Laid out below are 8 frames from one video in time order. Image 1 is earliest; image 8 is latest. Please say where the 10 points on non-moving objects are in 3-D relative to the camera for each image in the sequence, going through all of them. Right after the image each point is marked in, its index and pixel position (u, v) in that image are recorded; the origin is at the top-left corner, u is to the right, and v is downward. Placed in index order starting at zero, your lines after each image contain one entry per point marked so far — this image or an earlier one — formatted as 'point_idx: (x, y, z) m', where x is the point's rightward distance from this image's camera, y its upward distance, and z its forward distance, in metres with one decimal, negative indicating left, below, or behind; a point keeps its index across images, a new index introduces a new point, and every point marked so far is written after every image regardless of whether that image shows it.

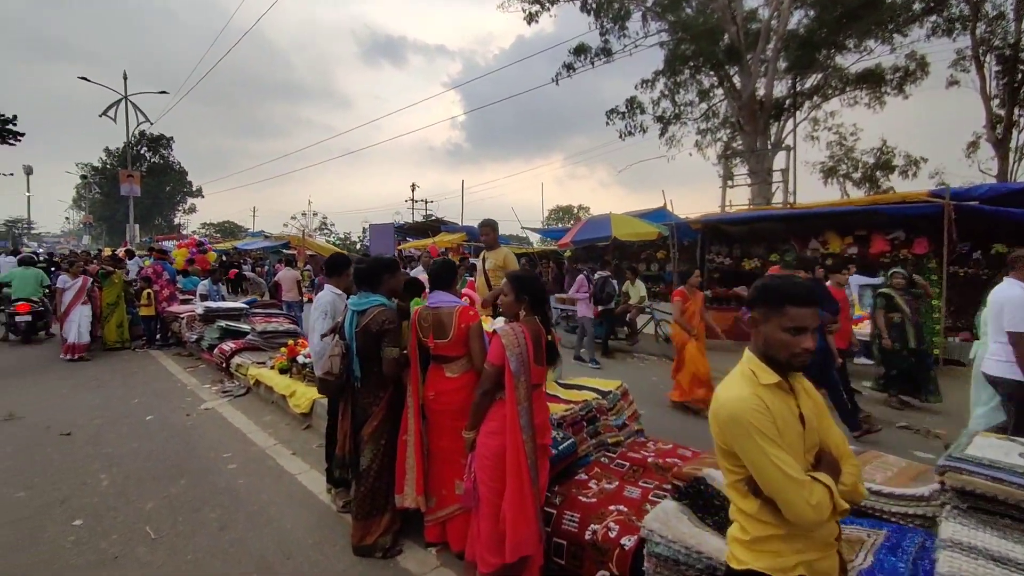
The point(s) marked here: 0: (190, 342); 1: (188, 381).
0: (-5.6, -1.0, +8.8) m
1: (-4.6, -1.3, +7.2) m
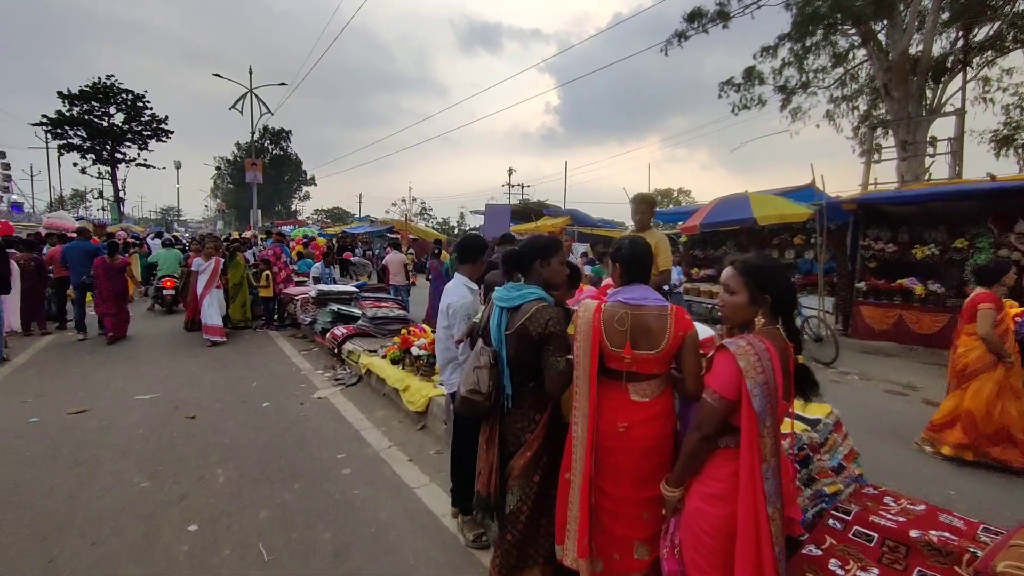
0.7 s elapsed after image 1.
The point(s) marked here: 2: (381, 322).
0: (-3.6, -0.6, +8.8) m
1: (-2.9, -1.1, +7.1) m
2: (-1.9, -0.5, +7.3) m
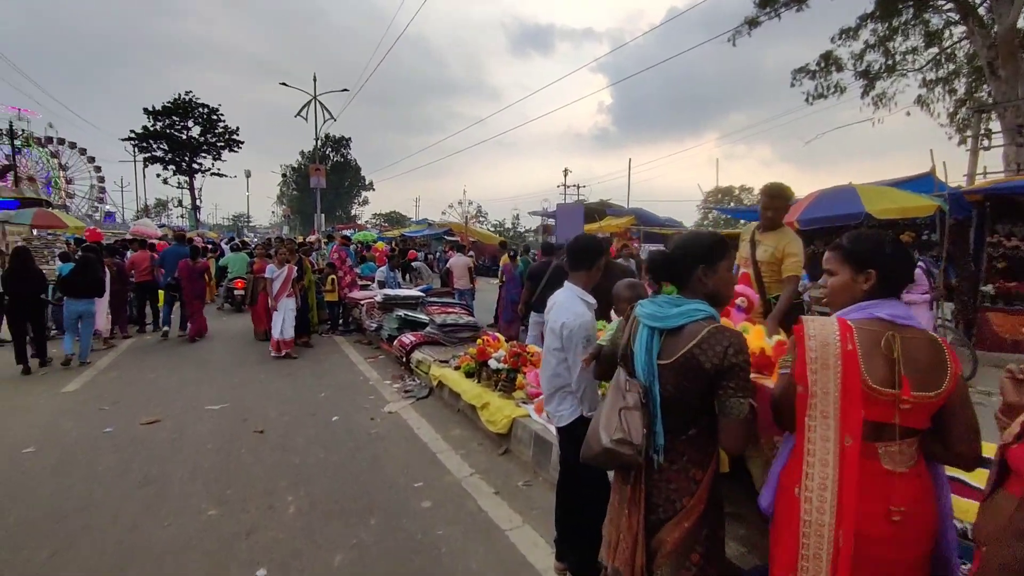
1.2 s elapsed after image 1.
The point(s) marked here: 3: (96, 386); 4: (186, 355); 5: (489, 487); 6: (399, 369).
0: (-2.4, -0.7, +8.6) m
1: (-1.9, -1.2, +6.7) m
2: (-0.8, -0.6, +6.9) m
3: (-5.3, -1.3, +6.5) m
4: (-5.4, -1.1, +8.4) m
5: (-0.2, -1.5, +3.8) m
6: (-1.6, -1.1, +7.0) m
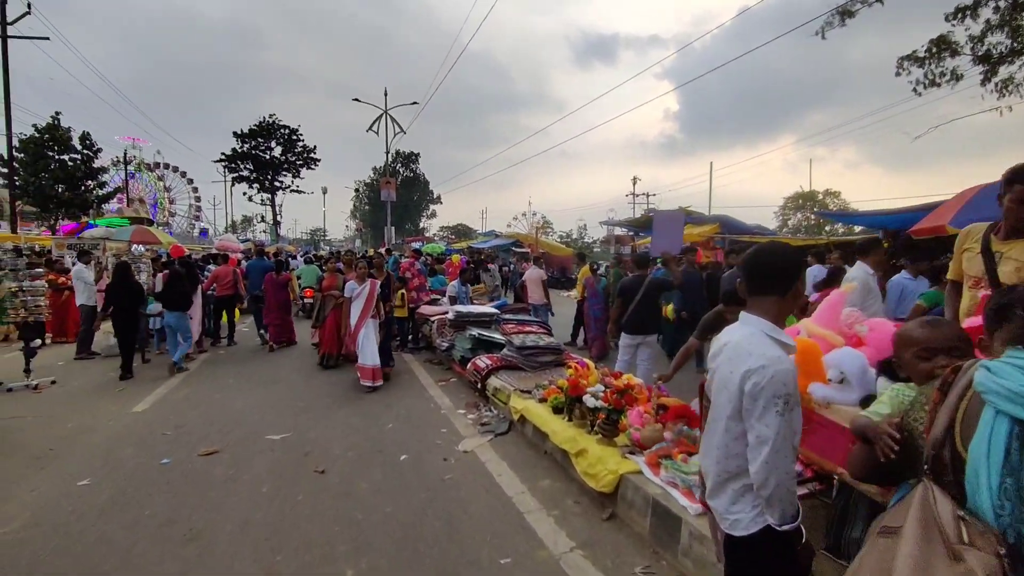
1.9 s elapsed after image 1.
0: (-1.1, -1.0, +7.9) m
1: (-0.8, -1.4, +6.1) m
2: (+0.2, -0.8, +6.1) m
3: (-4.3, -1.5, +6.2) m
4: (-4.1, -1.4, +8.1) m
5: (+0.5, -1.6, +2.9) m
6: (-0.5, -1.3, +6.3) m
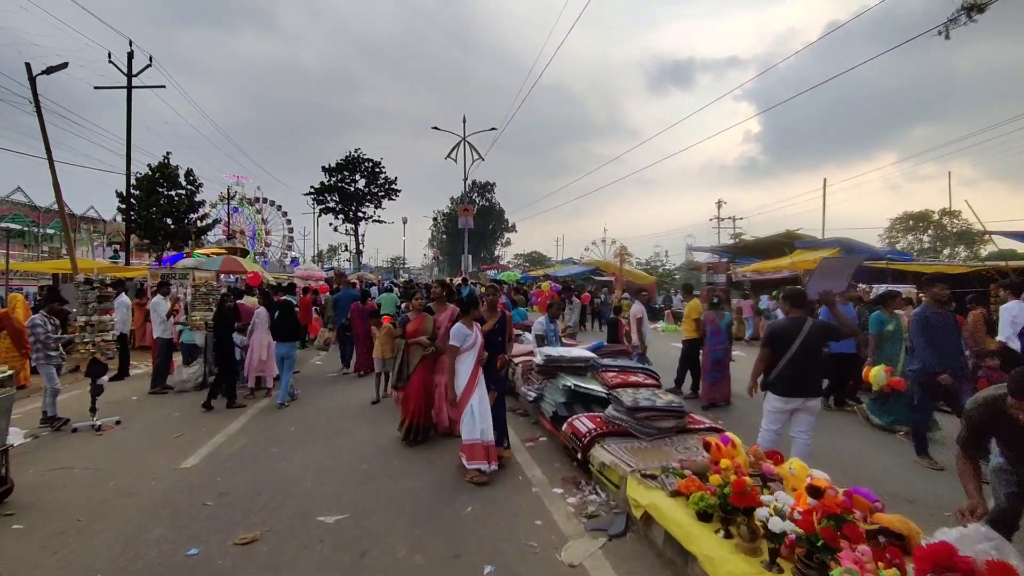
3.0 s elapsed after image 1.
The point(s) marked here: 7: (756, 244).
0: (+0.2, -1.5, +6.7) m
1: (+0.2, -1.8, +4.8) m
2: (+1.3, -1.2, +4.7) m
3: (-3.2, -1.9, +5.5) m
4: (-2.7, -1.9, +7.3) m
5: (+1.1, -1.9, +1.5) m
6: (+0.6, -1.8, +5.0) m
7: (+9.1, +1.7, +18.7) m
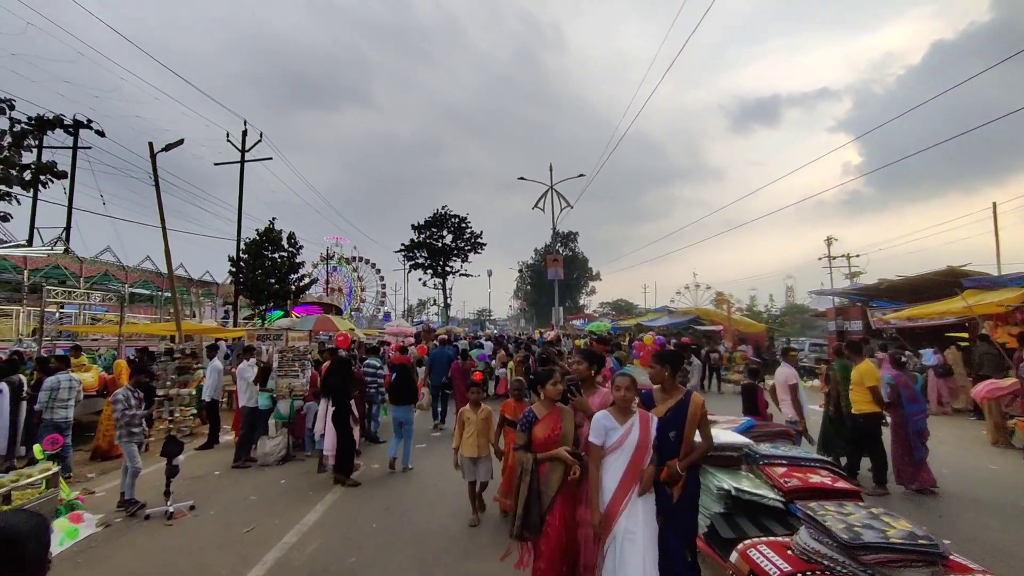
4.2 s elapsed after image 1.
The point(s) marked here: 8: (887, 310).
0: (+1.5, -2.2, +5.2) m
1: (+1.2, -2.3, +3.2) m
2: (+2.2, -1.7, +3.1) m
3: (-2.0, -2.6, +4.4) m
4: (-1.2, -2.7, +6.2) m
5: (+1.5, -2.0, -0.2) m
6: (+1.6, -2.3, +3.4) m
7: (+12.2, +0.1, +15.7) m
8: (+12.7, -0.7, +17.0) m
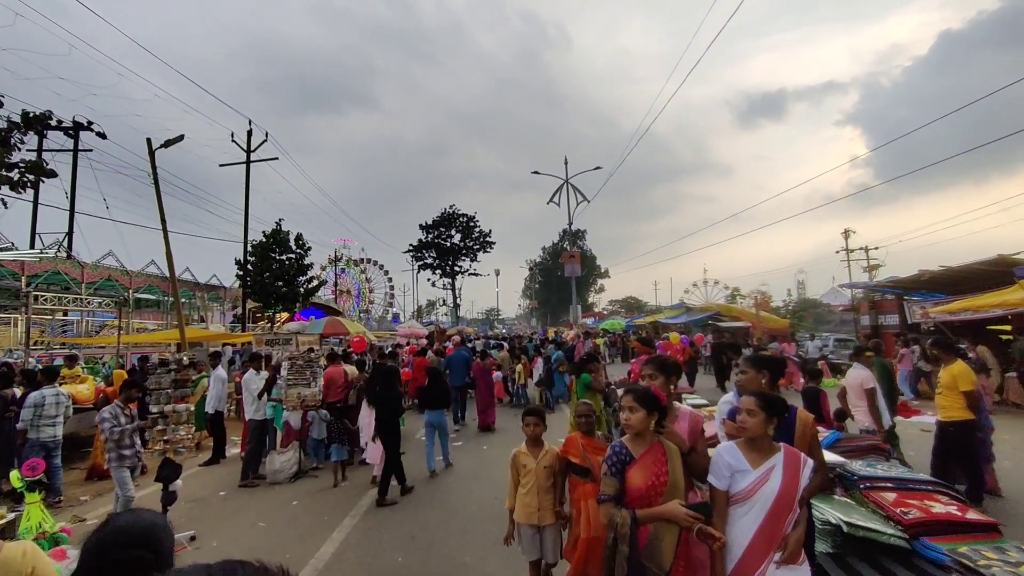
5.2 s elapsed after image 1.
0: (+2.0, -2.1, +4.4) m
1: (+1.6, -2.2, +2.4) m
2: (+2.7, -1.6, +2.2) m
3: (-1.6, -2.5, +3.7) m
4: (-0.8, -2.7, +5.4) m
5: (+1.9, -1.9, -1.0) m
6: (+2.0, -2.2, +2.6) m
7: (+12.8, +0.4, +14.8) m
8: (+13.3, -0.5, +16.0) m
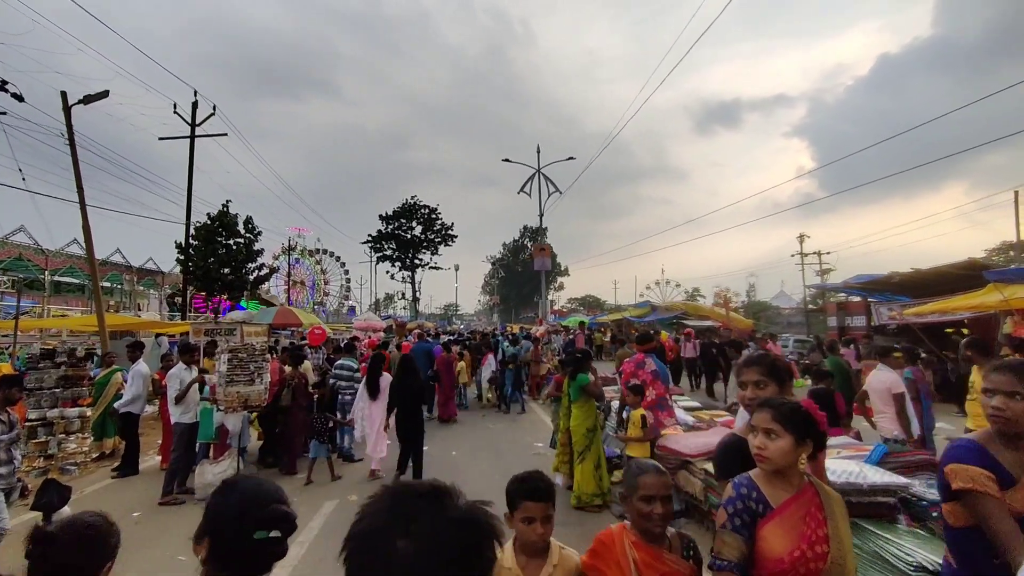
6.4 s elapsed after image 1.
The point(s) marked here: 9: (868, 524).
0: (+1.9, -2.0, +3.5) m
1: (+1.8, -2.1, +1.6) m
2: (+2.8, -1.5, +1.5) m
3: (-1.5, -2.3, +2.6) m
4: (-0.9, -2.5, +4.4) m
5: (+2.3, -1.9, -1.8) m
6: (+2.2, -2.1, +1.8) m
7: (+11.9, +0.3, +14.8) m
8: (+12.3, -0.5, +16.1) m
9: (+2.4, -1.5, +3.1) m
